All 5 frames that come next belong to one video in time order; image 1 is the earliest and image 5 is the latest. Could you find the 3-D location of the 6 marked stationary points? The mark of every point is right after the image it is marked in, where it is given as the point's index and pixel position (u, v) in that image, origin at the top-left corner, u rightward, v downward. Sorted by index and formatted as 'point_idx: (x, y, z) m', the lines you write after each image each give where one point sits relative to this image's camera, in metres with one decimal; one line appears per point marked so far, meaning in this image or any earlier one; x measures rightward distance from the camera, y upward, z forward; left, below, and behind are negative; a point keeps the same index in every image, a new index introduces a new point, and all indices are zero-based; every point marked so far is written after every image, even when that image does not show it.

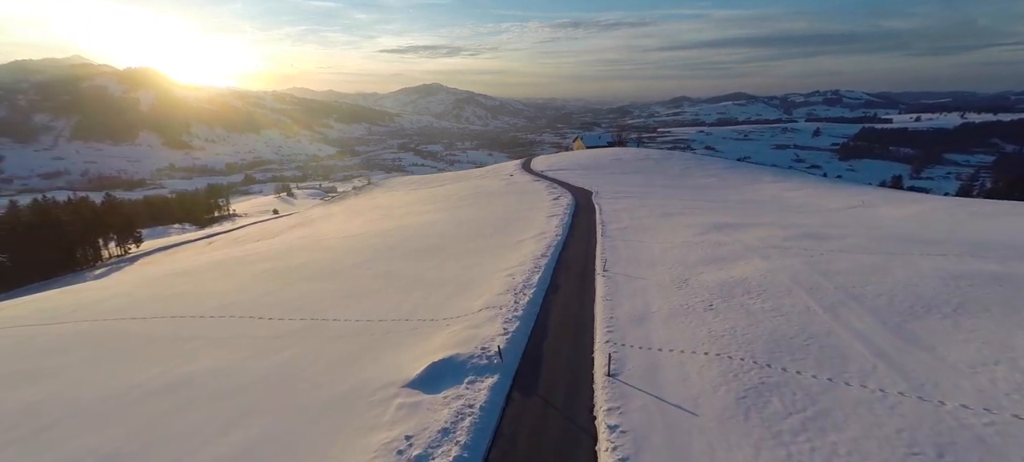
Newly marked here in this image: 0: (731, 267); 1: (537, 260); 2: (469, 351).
0: (+8.0, -1.4, +15.9) m
1: (+1.1, -1.4, +19.5) m
2: (-1.0, -2.9, +10.5) m
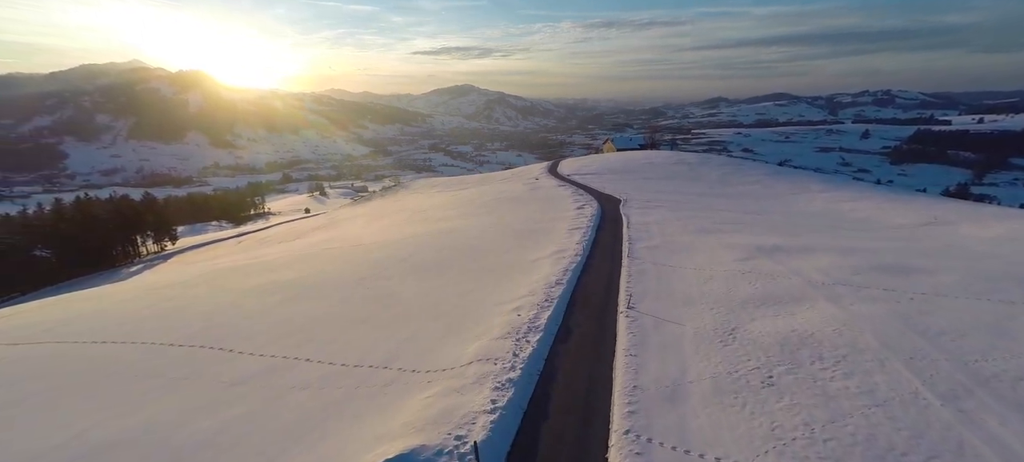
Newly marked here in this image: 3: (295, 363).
0: (+8.0, -2.4, +12.6) m
1: (+1.4, -2.3, +16.7) m
2: (-1.3, -3.7, +7.9) m
3: (-7.2, -4.4, +14.4) m
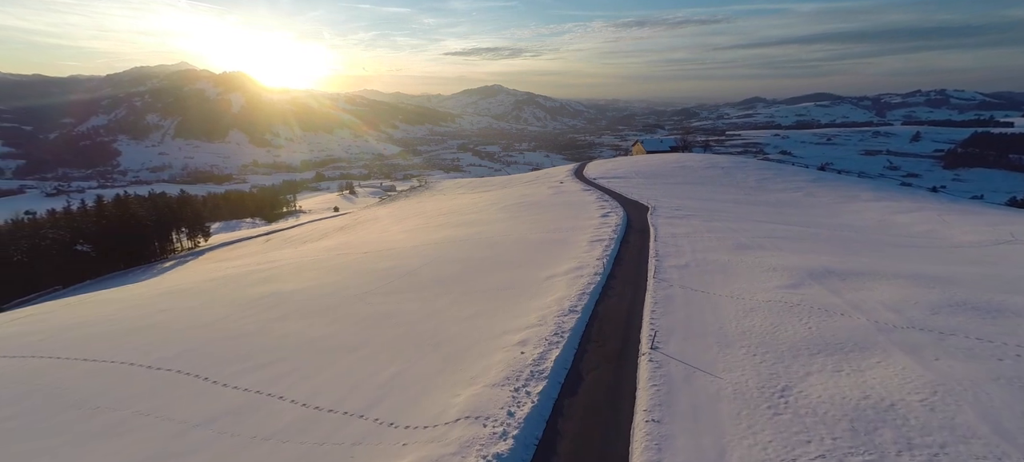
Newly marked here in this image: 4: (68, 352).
0: (+8.0, -3.2, +10.1) m
1: (+1.6, -3.0, +14.6) m
2: (-1.6, -4.4, +6.0) m
3: (-7.2, -4.9, +12.9) m
4: (-20.4, -5.6, +20.0) m
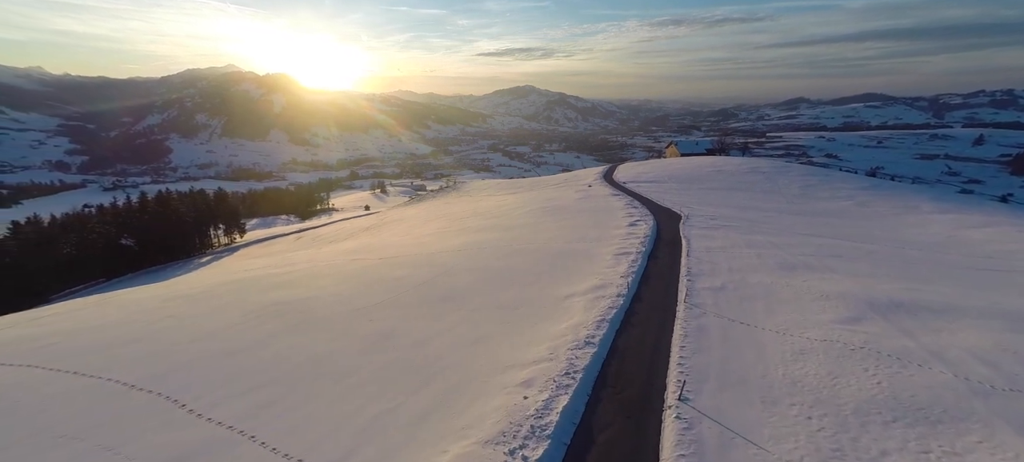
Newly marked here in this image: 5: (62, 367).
0: (+7.9, -4.0, +7.8) m
1: (+1.8, -3.6, +12.7) m
2: (-2.0, -4.9, +4.3) m
3: (-7.1, -5.4, +11.6) m
4: (-19.8, -5.8, +19.6) m
5: (-19.4, -5.9, +19.1) m
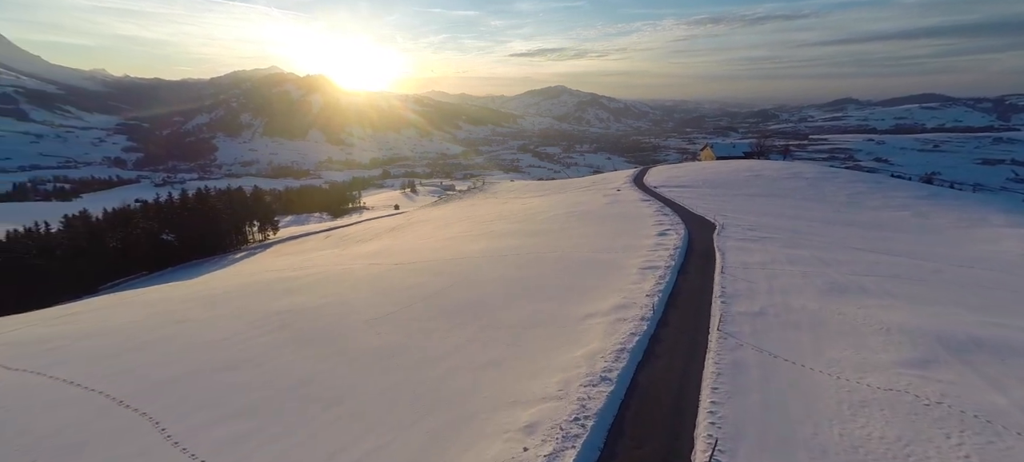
0: (+7.6, -4.6, +5.8) m
1: (+1.9, -4.2, +11.1) m
2: (-2.5, -5.4, +3.0) m
3: (-7.1, -5.7, +10.6) m
4: (-19.3, -5.9, +19.4) m
5: (-18.9, -6.0, +18.9) m
